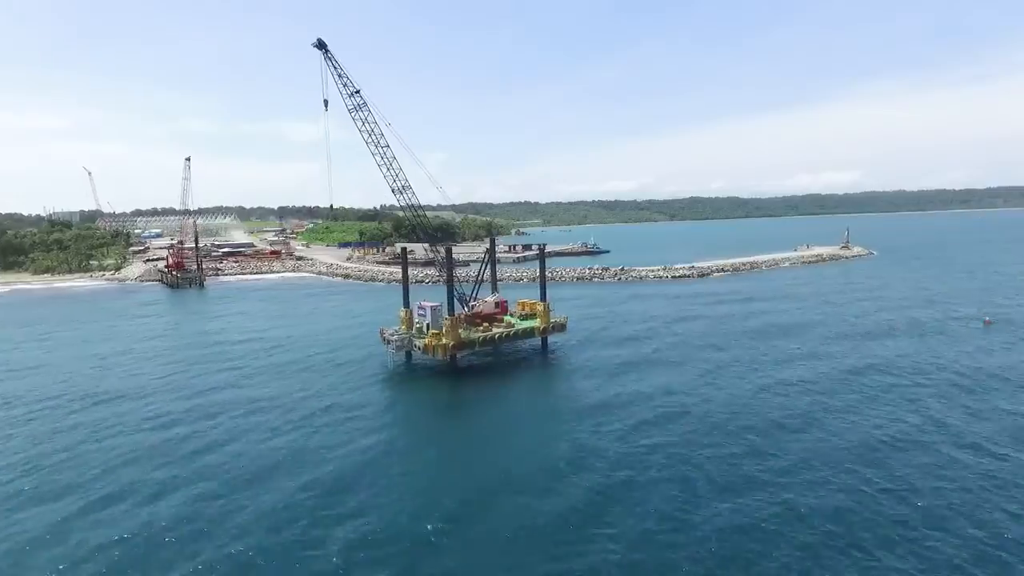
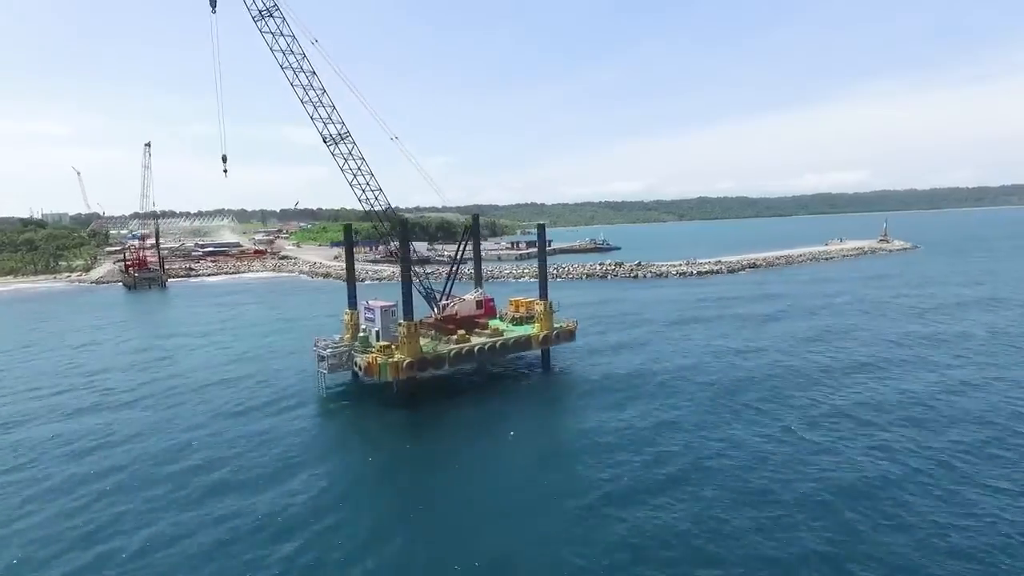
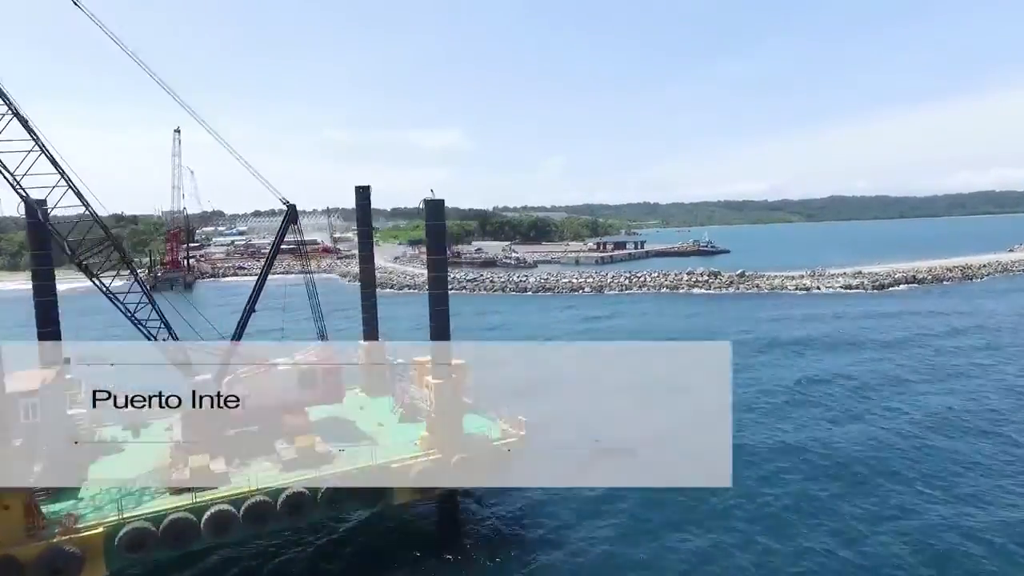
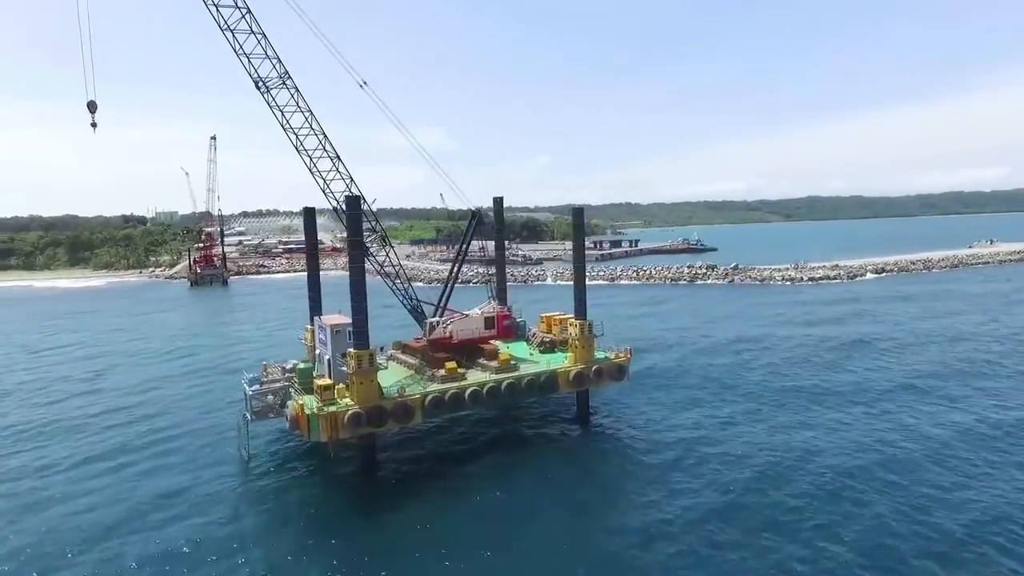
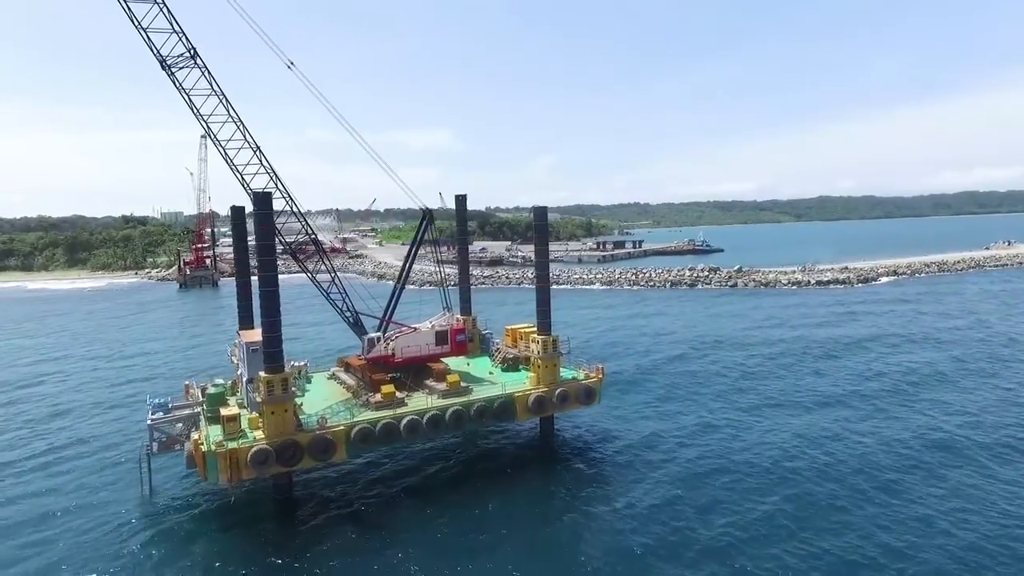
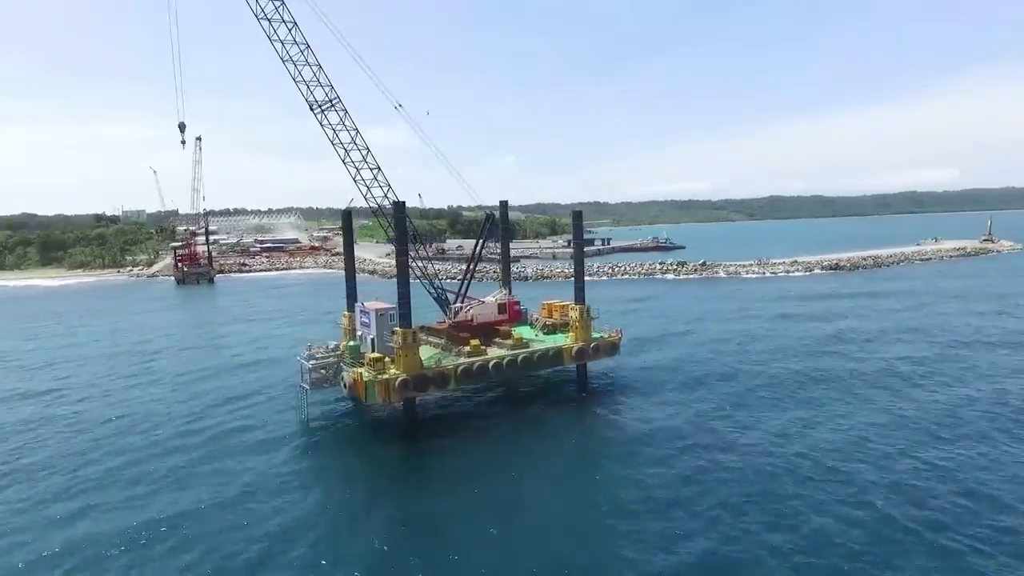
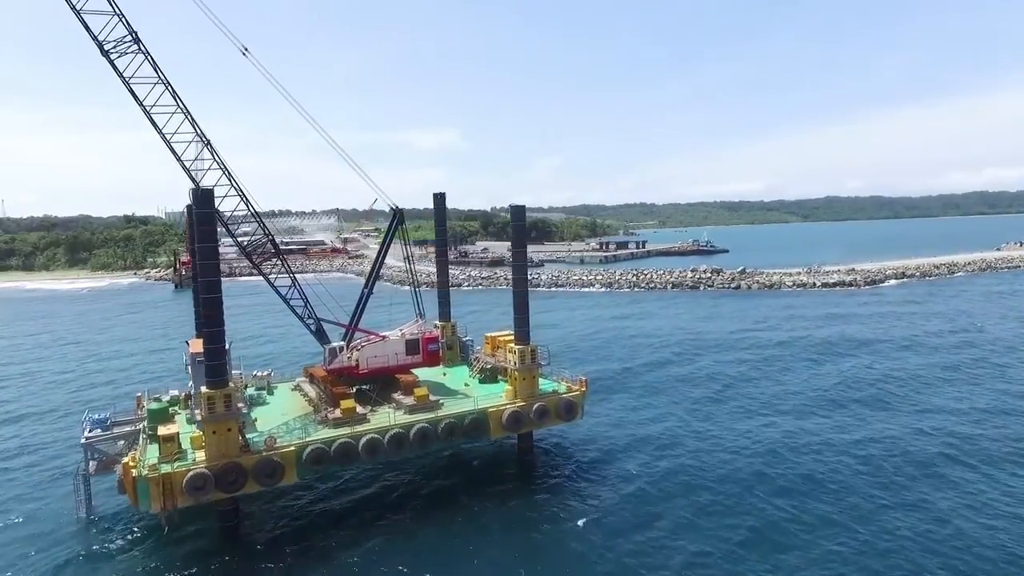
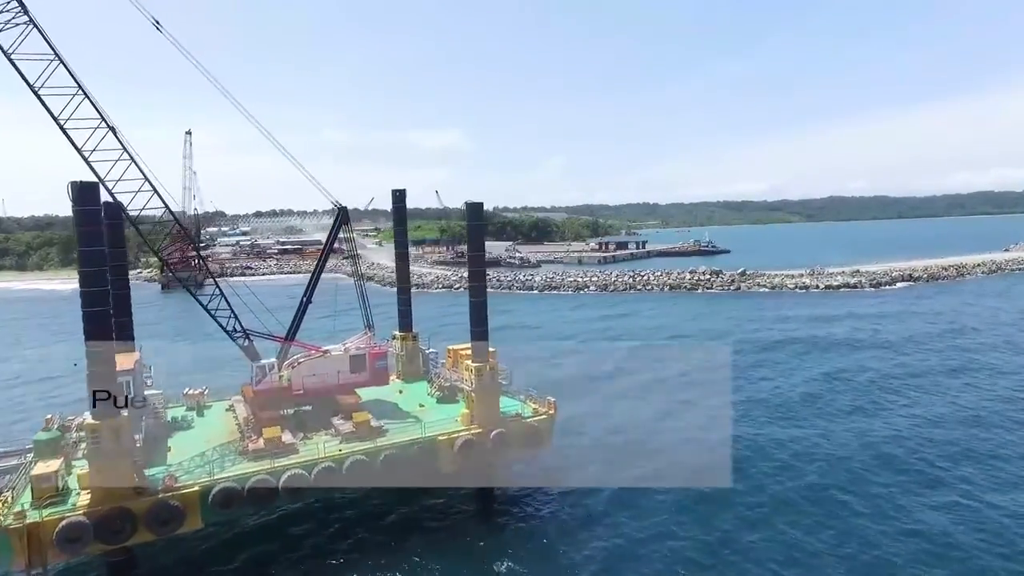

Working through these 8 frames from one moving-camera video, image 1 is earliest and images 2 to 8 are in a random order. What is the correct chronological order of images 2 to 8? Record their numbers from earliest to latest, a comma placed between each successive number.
2, 6, 4, 5, 7, 8, 3
